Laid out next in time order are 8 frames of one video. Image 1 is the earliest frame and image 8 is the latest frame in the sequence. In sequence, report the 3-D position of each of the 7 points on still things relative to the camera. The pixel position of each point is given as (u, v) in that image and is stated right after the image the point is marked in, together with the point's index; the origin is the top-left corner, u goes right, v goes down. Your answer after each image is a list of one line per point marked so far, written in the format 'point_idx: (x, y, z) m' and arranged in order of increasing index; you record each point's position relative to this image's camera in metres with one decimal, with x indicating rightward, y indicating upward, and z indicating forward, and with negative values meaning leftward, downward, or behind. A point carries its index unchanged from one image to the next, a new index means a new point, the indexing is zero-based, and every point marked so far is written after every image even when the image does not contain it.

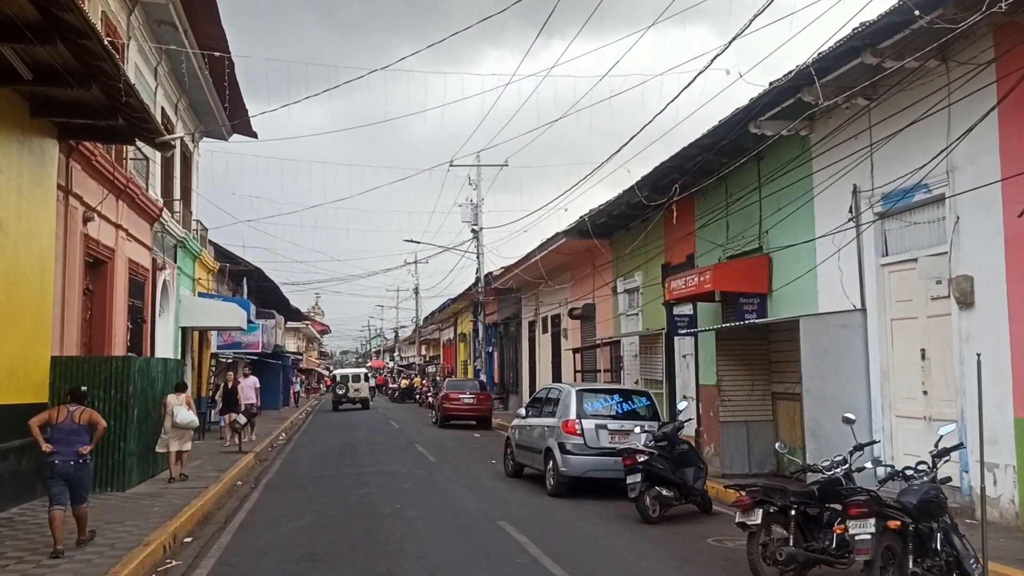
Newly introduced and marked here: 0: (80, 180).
0: (-6.1, +1.5, +13.7) m
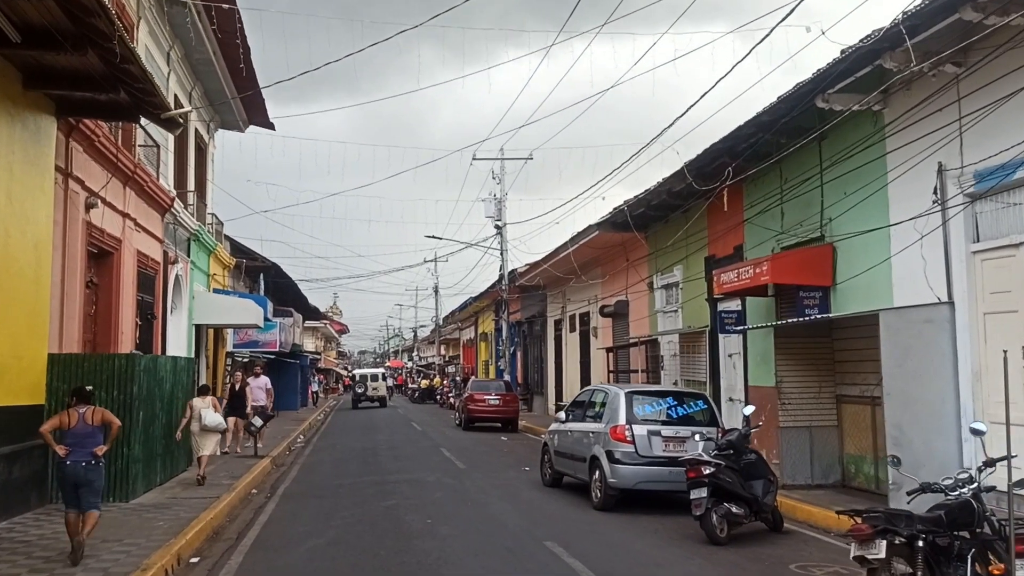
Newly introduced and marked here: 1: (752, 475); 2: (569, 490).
0: (-5.6, +1.6, +12.7) m
1: (+2.3, -1.8, +9.2) m
2: (+0.8, -2.7, +12.8) m
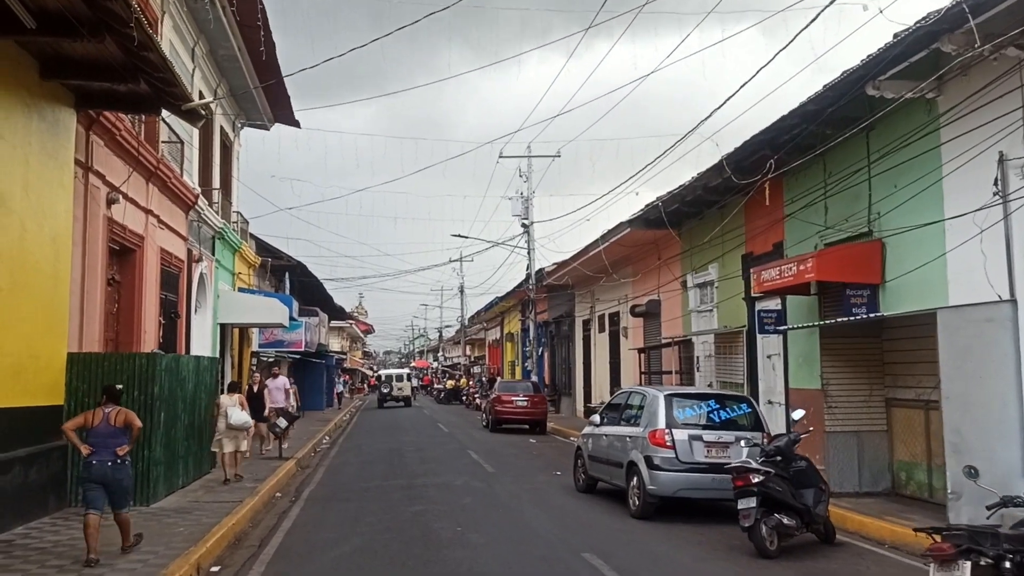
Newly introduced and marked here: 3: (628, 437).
0: (-5.2, +1.7, +12.3) m
1: (+2.6, -1.8, +8.7) m
2: (+1.2, -2.6, +12.3) m
3: (+1.3, -1.7, +10.9) m
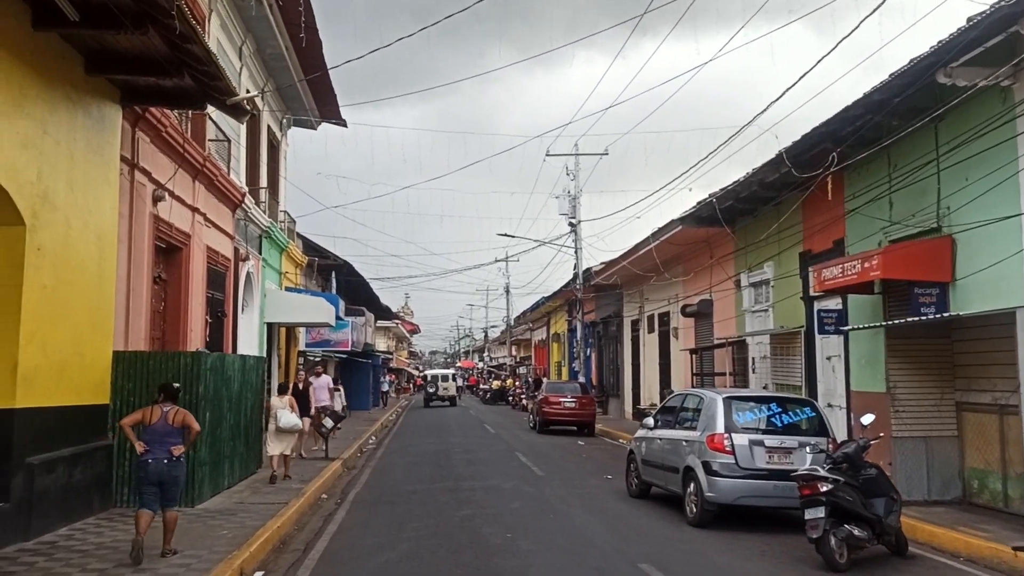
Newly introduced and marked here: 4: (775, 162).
0: (-4.6, +1.7, +12.2) m
1: (+3.1, -1.7, +8.2) m
2: (+1.8, -2.6, +11.8) m
3: (+1.9, -1.7, +10.4) m
4: (+4.1, +2.0, +15.2) m
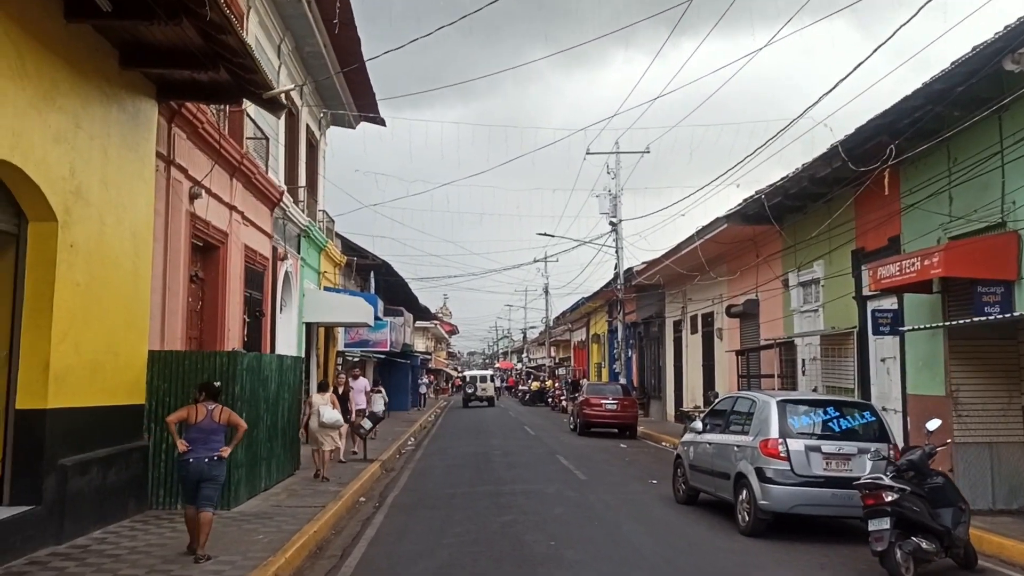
0: (-4.0, +1.7, +12.0) m
1: (+3.4, -1.7, +7.7) m
2: (+2.3, -2.6, +11.4) m
3: (+2.3, -1.6, +10.0) m
4: (+4.8, +2.0, +14.6) m
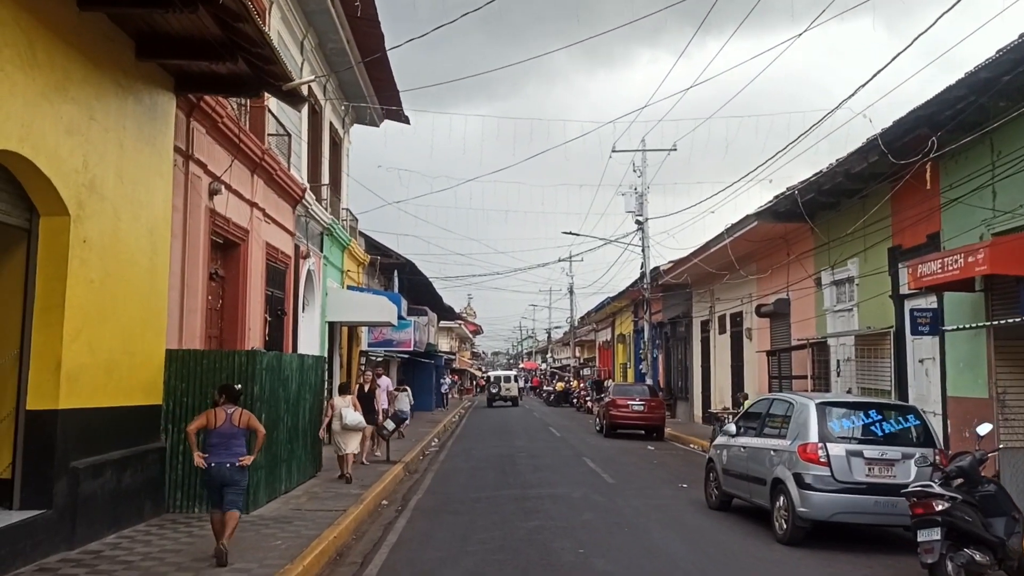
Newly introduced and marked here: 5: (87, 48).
0: (-3.7, +1.7, +11.8) m
1: (+3.6, -1.7, +7.3) m
2: (+2.6, -2.6, +11.0) m
3: (+2.6, -1.6, +9.6) m
4: (+5.1, +2.0, +14.2) m
5: (-3.7, +2.1, +8.4) m
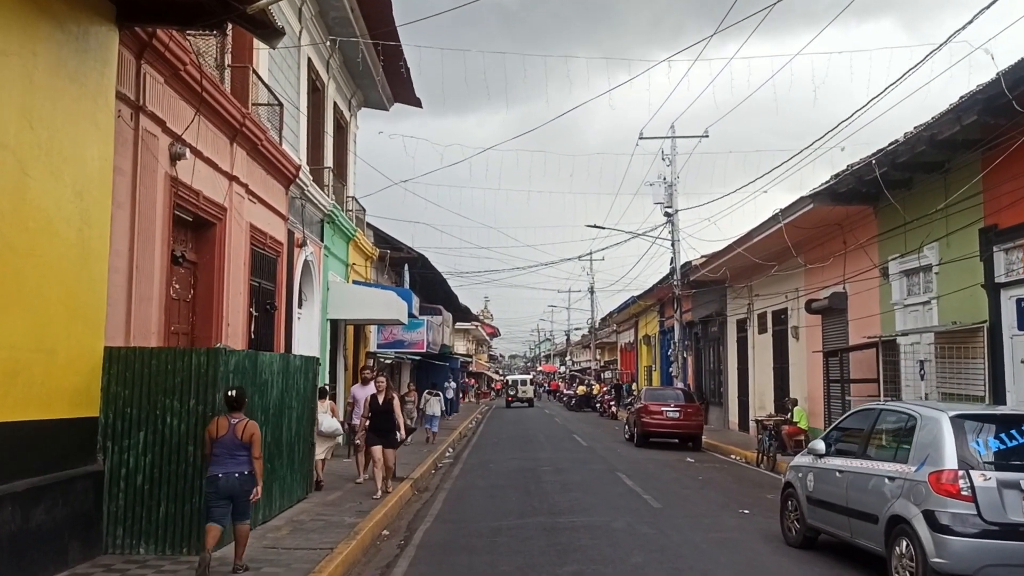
0: (-3.5, +1.9, +9.6) m
1: (+3.8, -1.5, +5.0) m
2: (+2.9, -2.4, +8.7) m
3: (+2.8, -1.4, +7.3) m
4: (+5.5, +2.2, +11.8) m
5: (-3.5, +2.2, +6.2) m
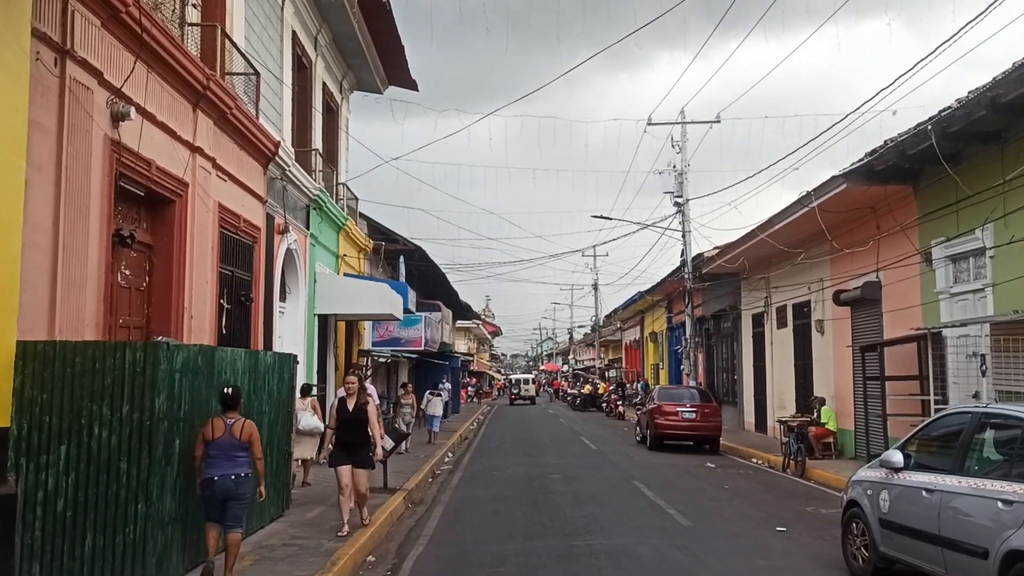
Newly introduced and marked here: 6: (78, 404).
0: (-3.4, +2.0, +8.0) m
1: (+3.9, -1.3, +3.4) m
2: (+2.9, -2.2, +7.1) m
3: (+2.9, -1.3, +5.8) m
4: (+5.5, +2.4, +10.3) m
5: (-3.4, +2.4, +4.7) m
6: (-3.0, -0.8, +6.8) m
